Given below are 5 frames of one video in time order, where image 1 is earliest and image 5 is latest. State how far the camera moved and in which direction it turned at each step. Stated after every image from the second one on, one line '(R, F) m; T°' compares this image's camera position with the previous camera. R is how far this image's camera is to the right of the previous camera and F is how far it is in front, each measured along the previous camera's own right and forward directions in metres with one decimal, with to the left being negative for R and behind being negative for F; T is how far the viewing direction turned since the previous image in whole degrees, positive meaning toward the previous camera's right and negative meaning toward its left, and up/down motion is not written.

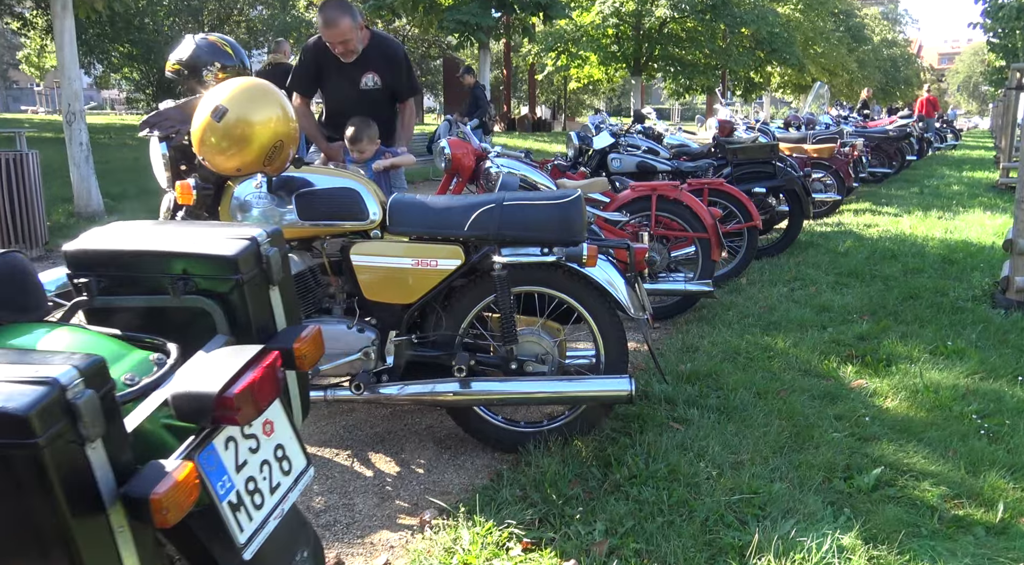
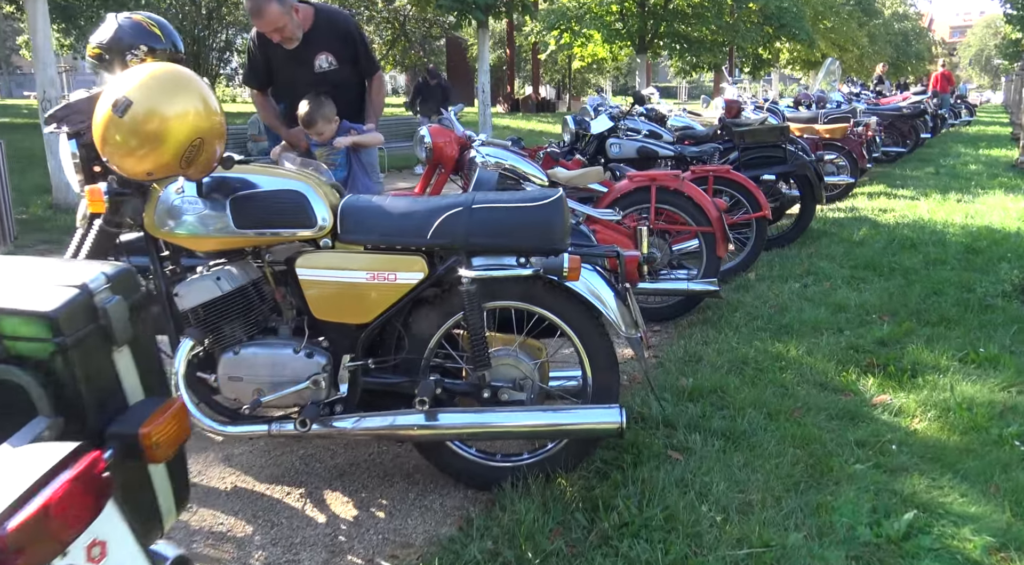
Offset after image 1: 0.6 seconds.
(+0.1, +0.4) m; -1°
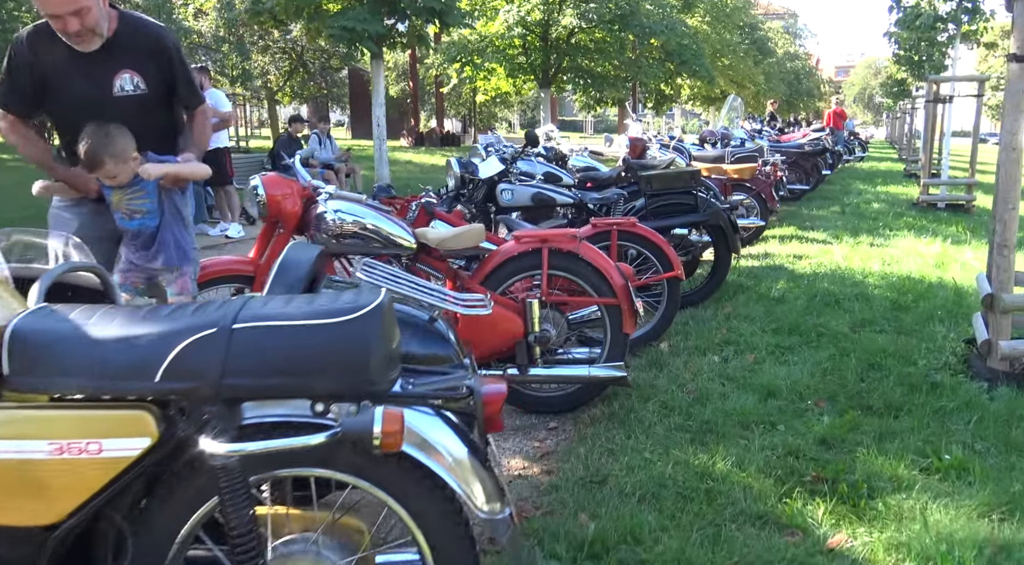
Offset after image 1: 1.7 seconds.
(+0.2, +1.0) m; +6°
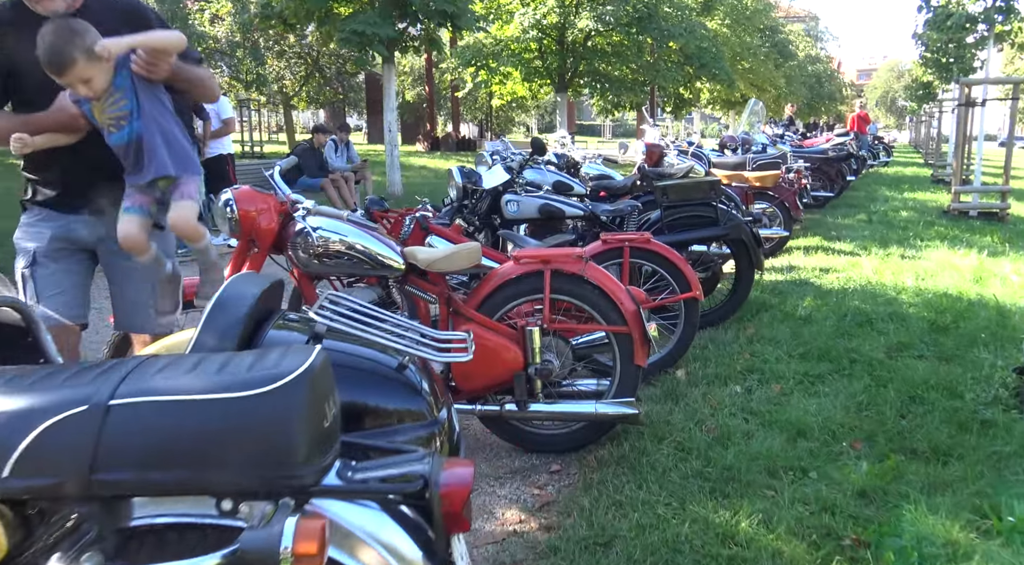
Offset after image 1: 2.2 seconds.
(+0.1, +0.4) m; -1°
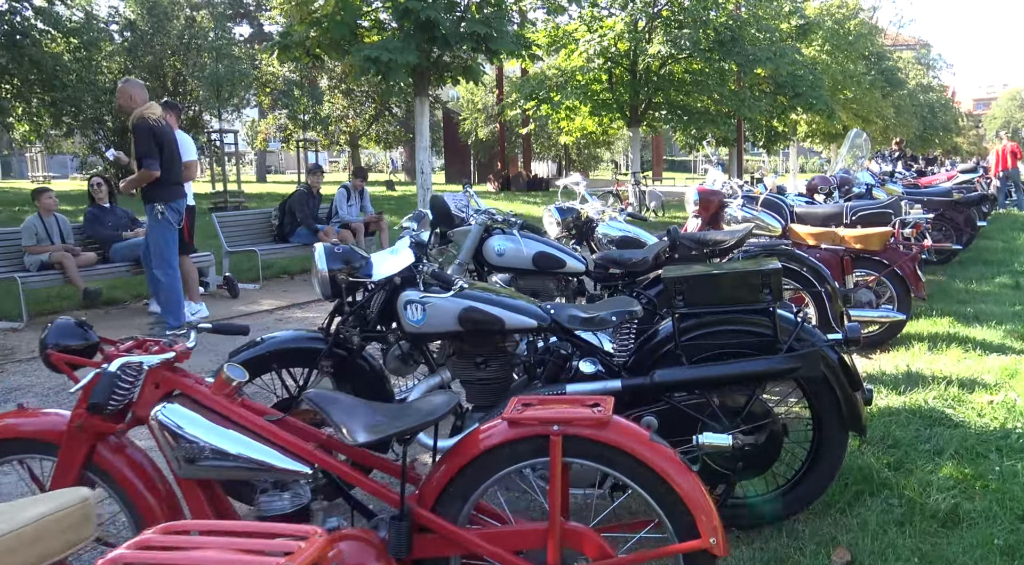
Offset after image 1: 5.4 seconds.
(+0.8, +2.6) m; -6°
